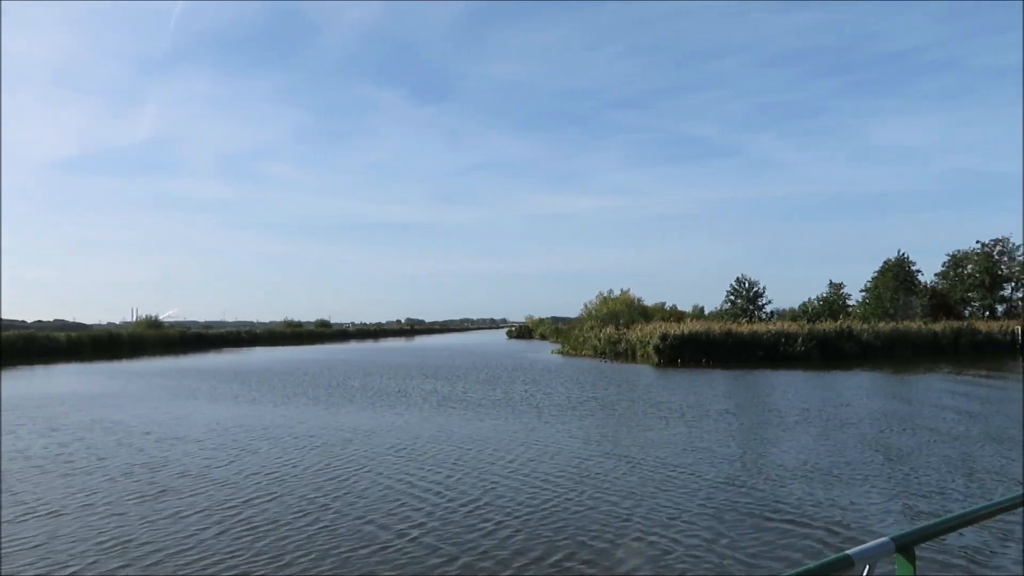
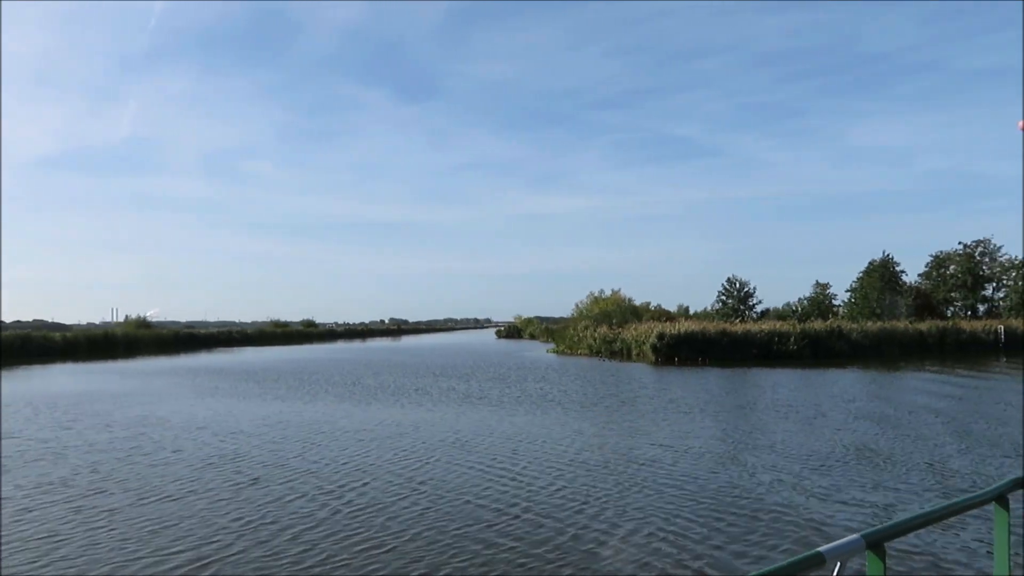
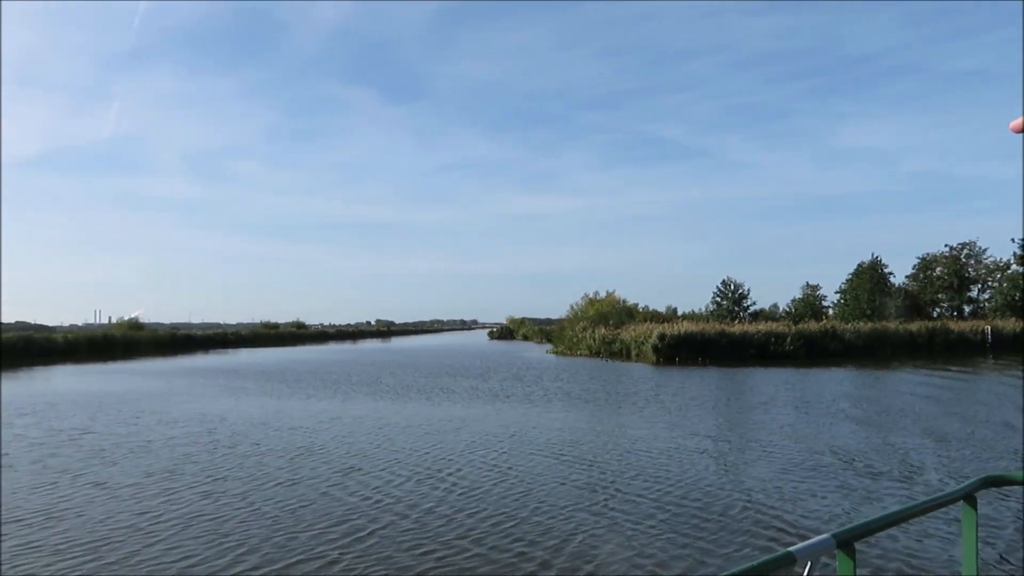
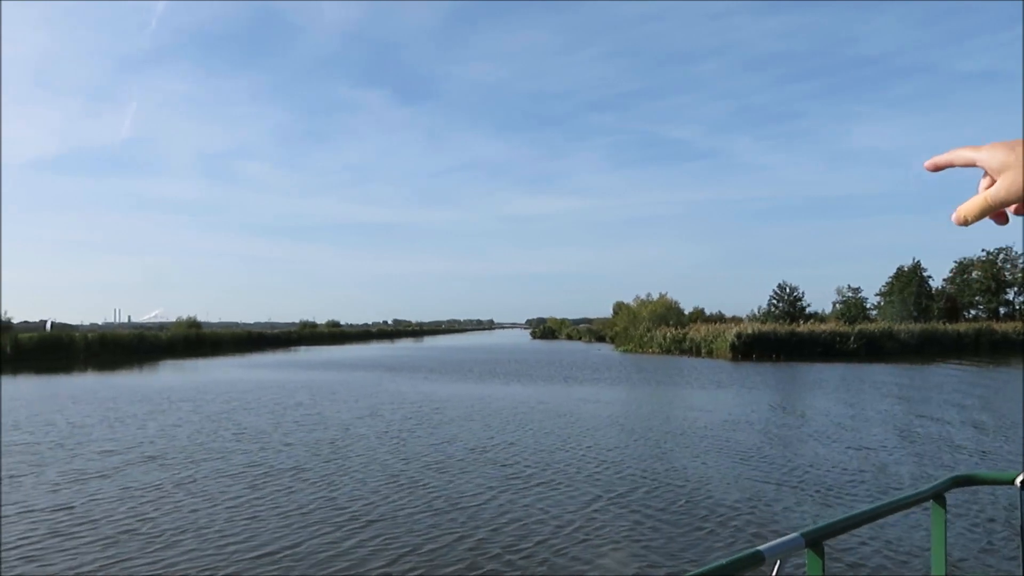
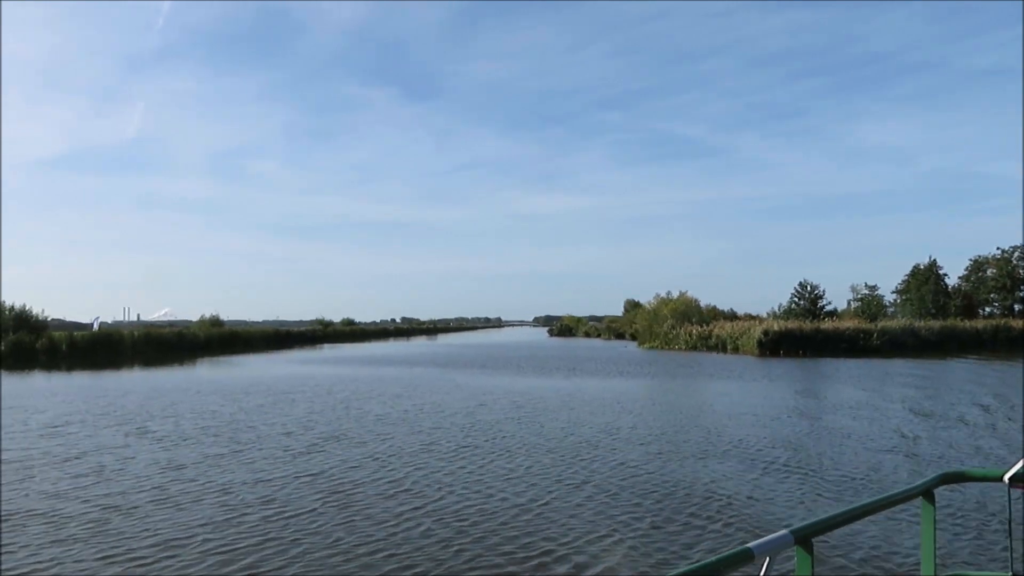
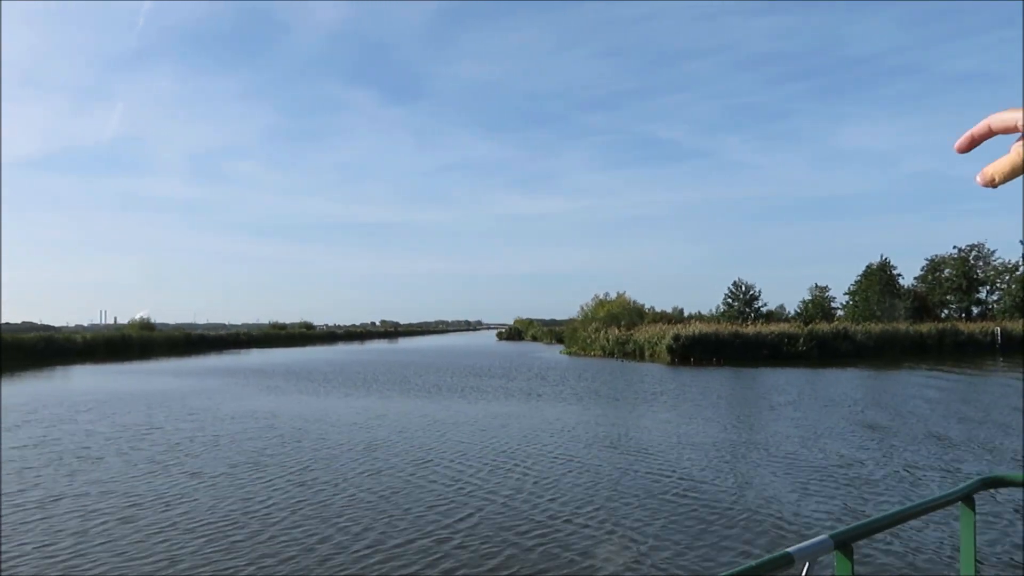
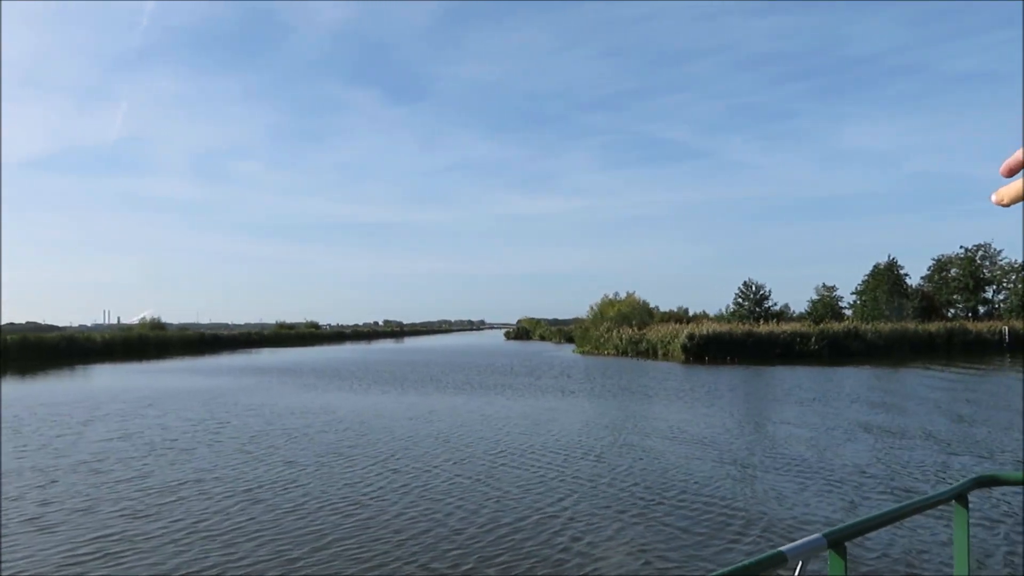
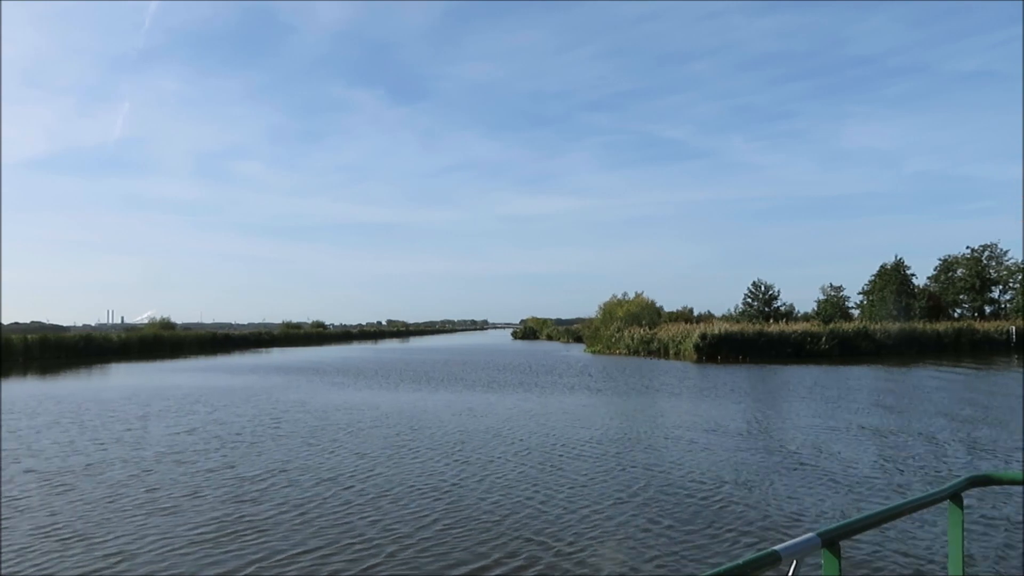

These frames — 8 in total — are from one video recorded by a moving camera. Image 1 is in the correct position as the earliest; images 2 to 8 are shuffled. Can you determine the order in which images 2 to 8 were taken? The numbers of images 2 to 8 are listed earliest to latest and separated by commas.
2, 3, 6, 7, 8, 4, 5
